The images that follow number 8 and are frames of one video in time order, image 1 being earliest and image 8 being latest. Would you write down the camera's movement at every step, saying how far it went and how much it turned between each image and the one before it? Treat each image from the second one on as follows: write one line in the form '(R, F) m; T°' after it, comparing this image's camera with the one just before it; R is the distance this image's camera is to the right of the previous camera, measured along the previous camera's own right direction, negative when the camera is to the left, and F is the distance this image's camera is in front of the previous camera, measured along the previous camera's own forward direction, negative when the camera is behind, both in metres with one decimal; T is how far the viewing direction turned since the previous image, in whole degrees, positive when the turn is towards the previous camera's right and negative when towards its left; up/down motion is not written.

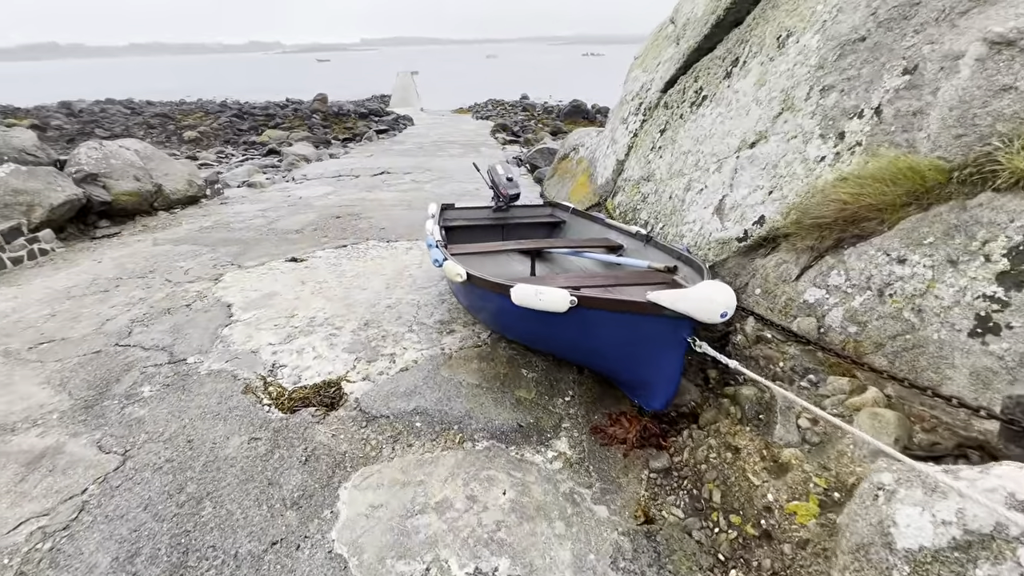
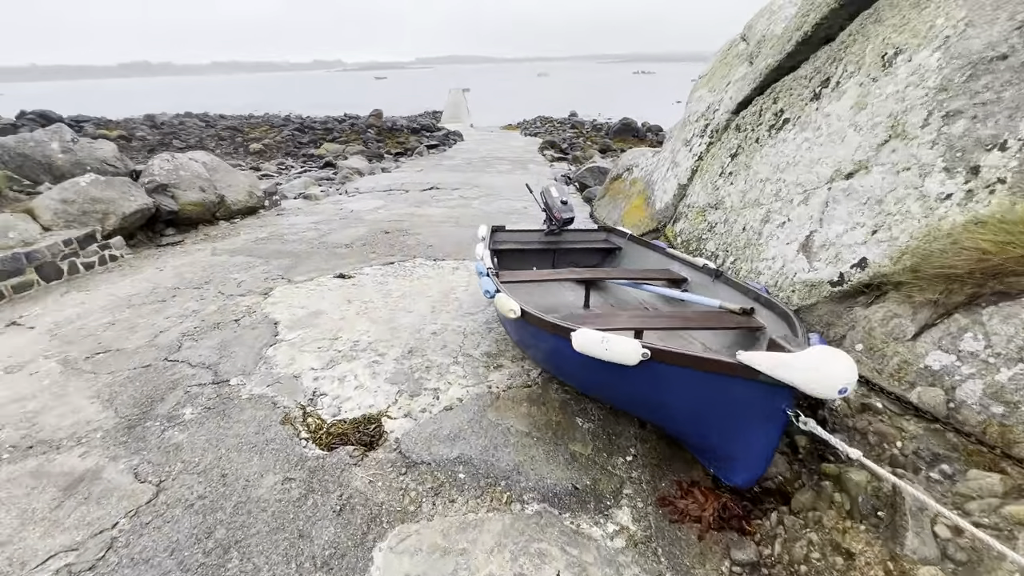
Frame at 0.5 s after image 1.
(-0.1, +0.2) m; -5°
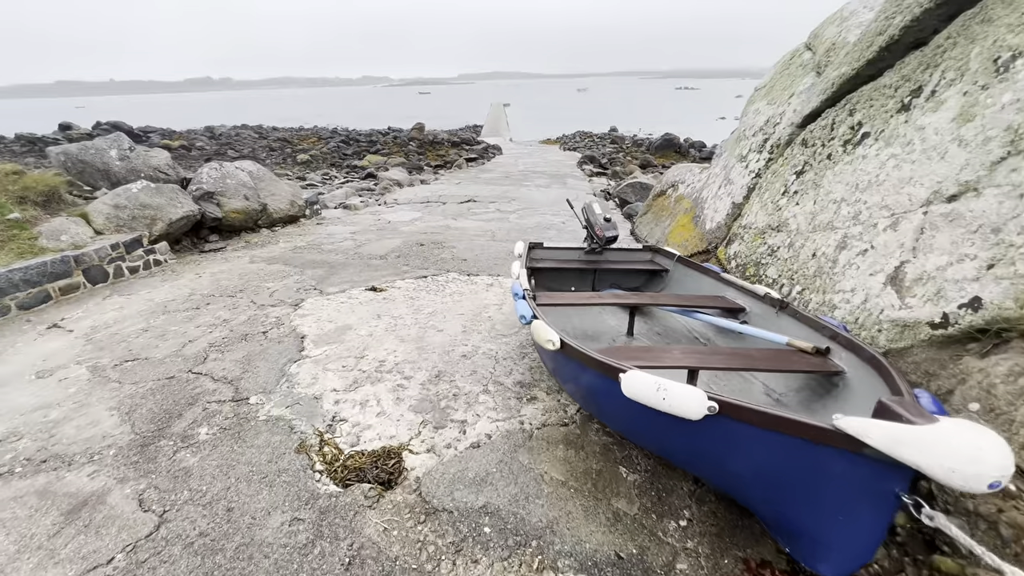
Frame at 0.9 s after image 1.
(0.0, +0.3) m; -4°
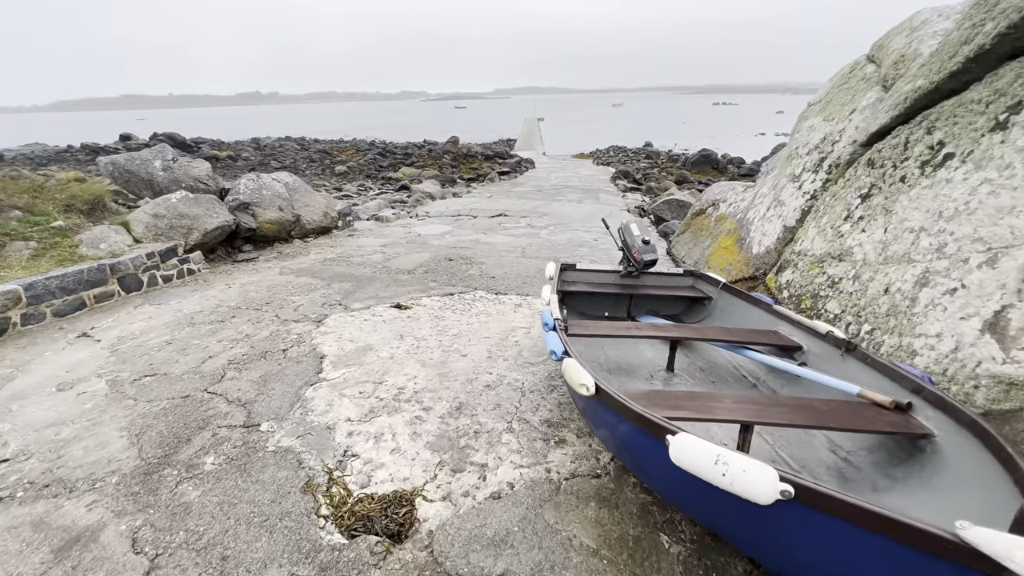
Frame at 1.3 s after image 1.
(0.0, +0.2) m; -4°
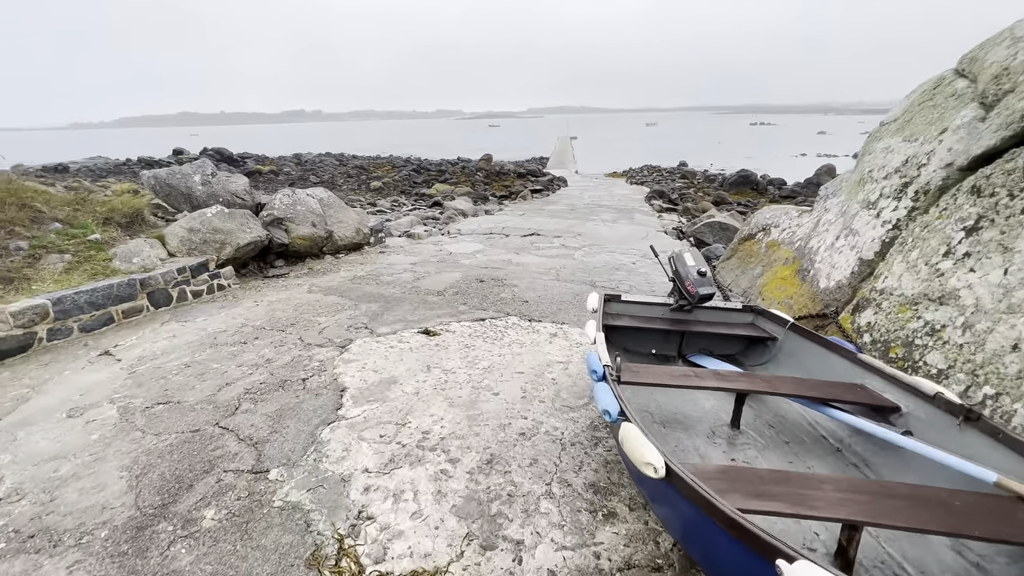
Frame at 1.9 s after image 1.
(-0.1, +0.4) m; -4°
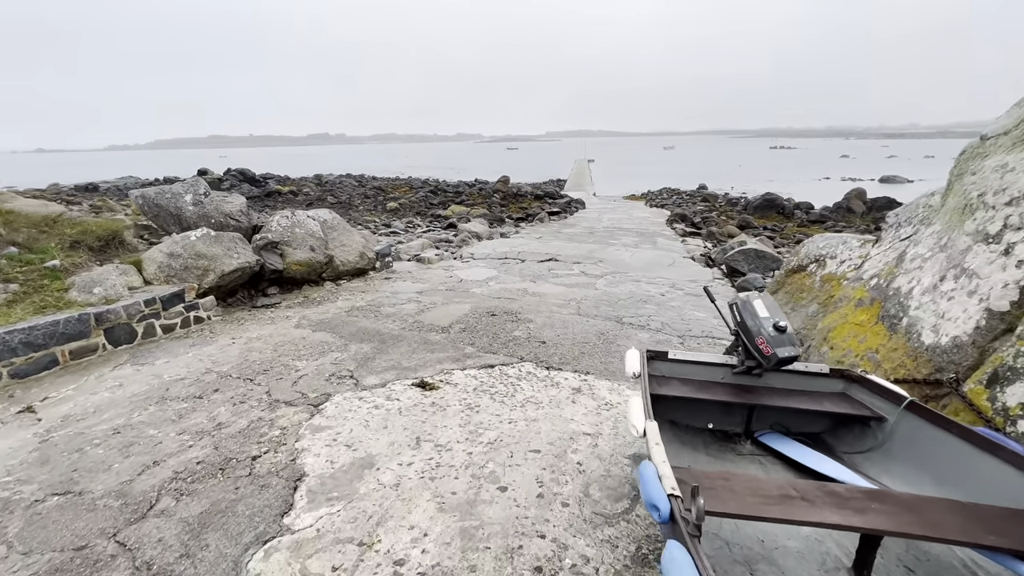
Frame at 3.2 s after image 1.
(0.0, +0.9) m; -2°
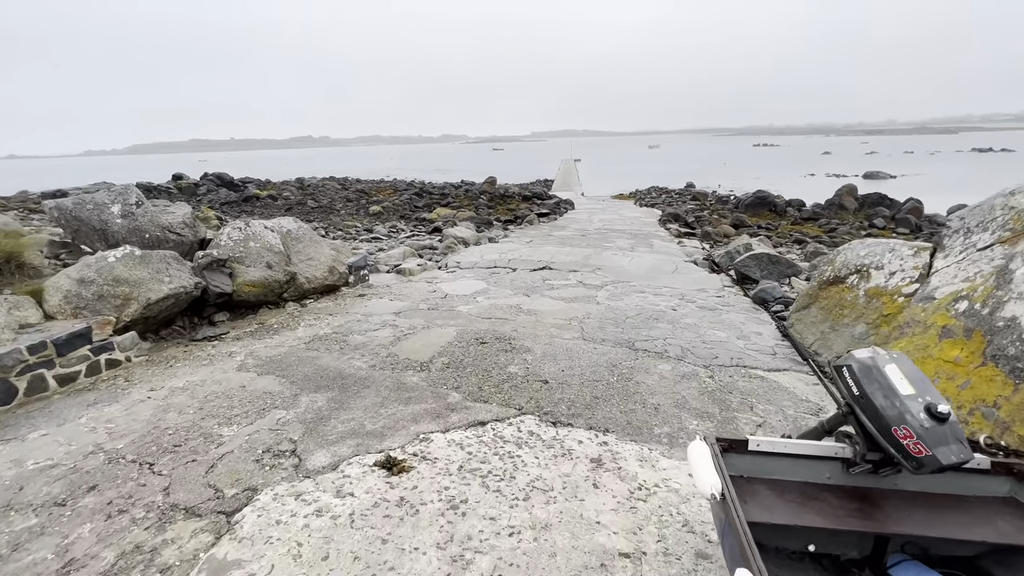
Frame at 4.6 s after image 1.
(0.0, +1.1) m; +1°
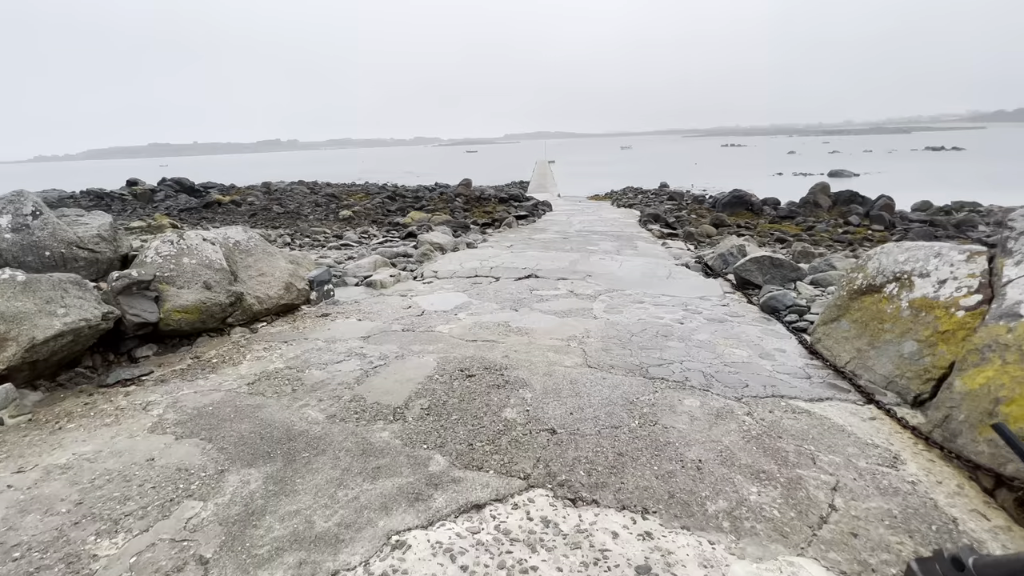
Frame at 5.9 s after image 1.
(-0.2, +1.0) m; +3°
